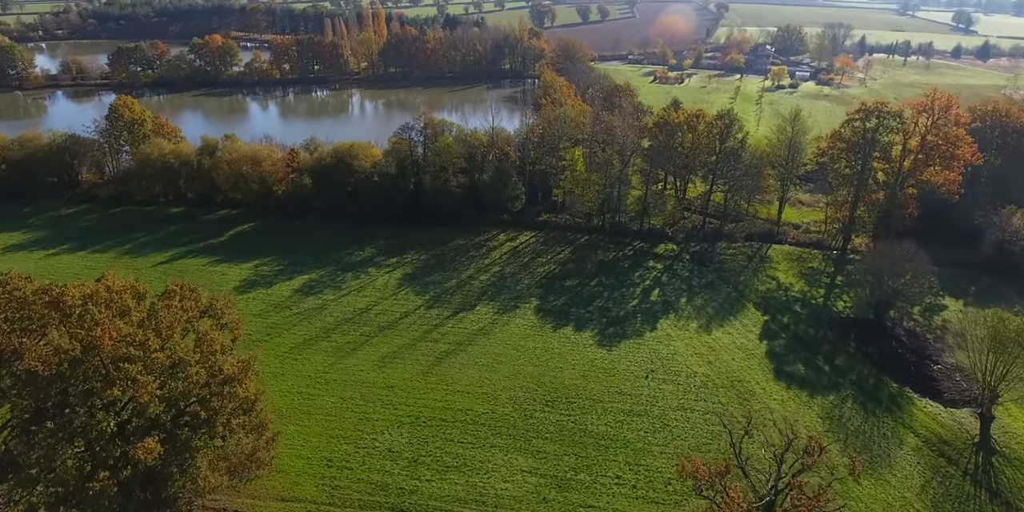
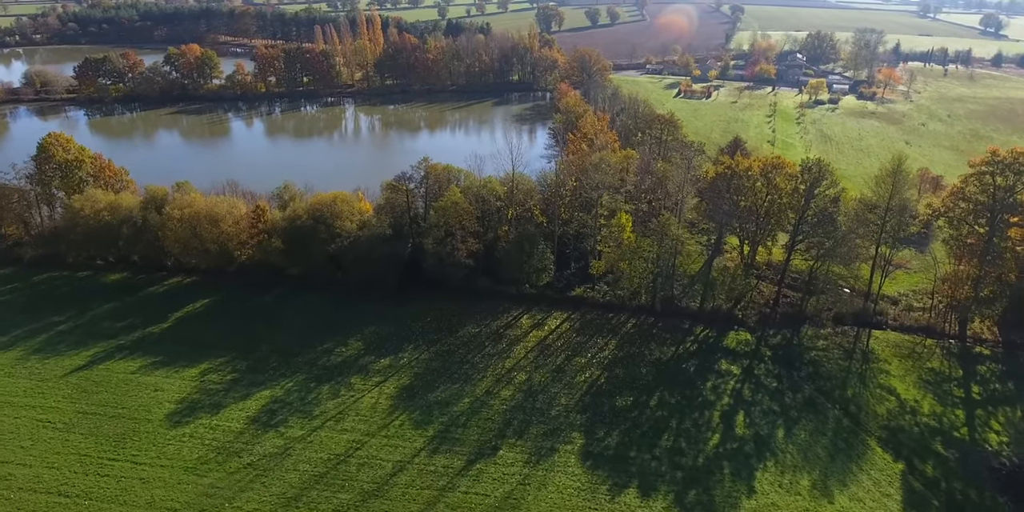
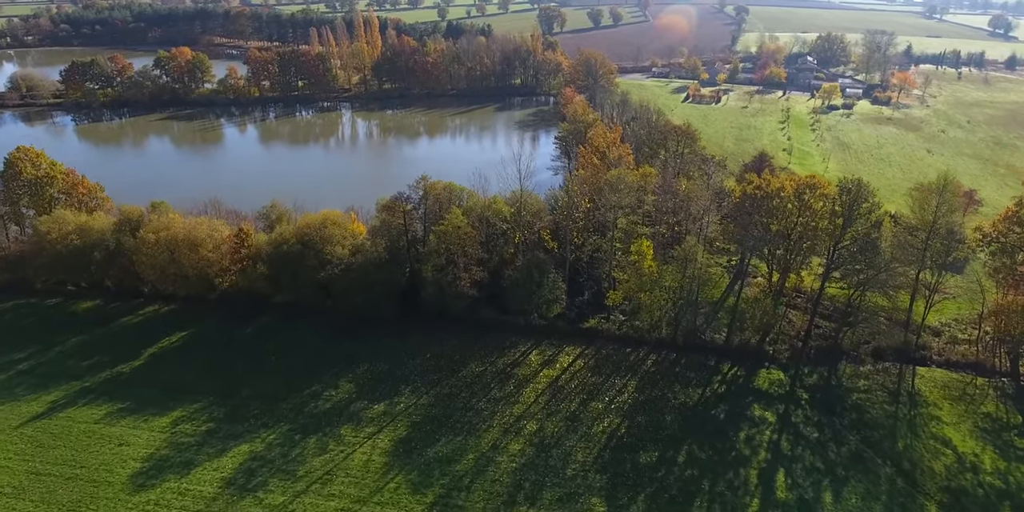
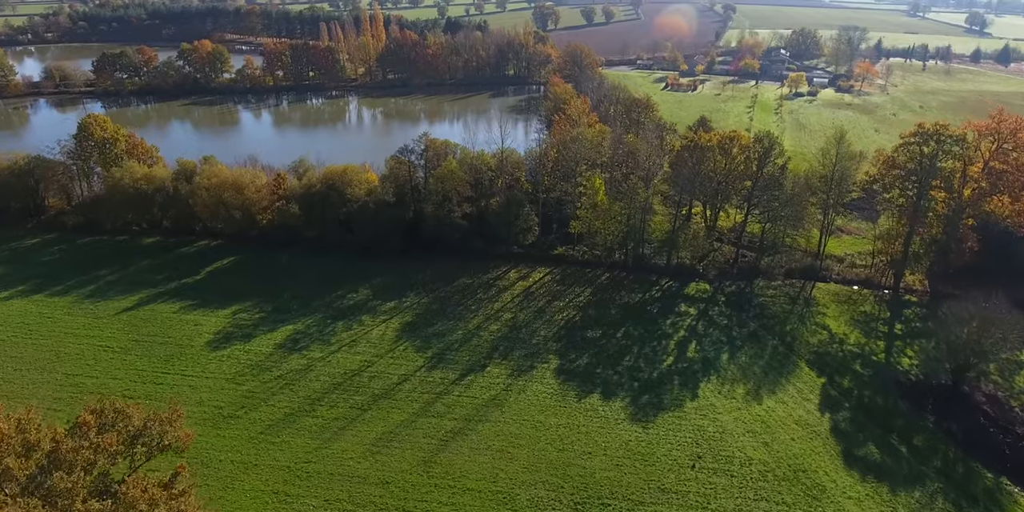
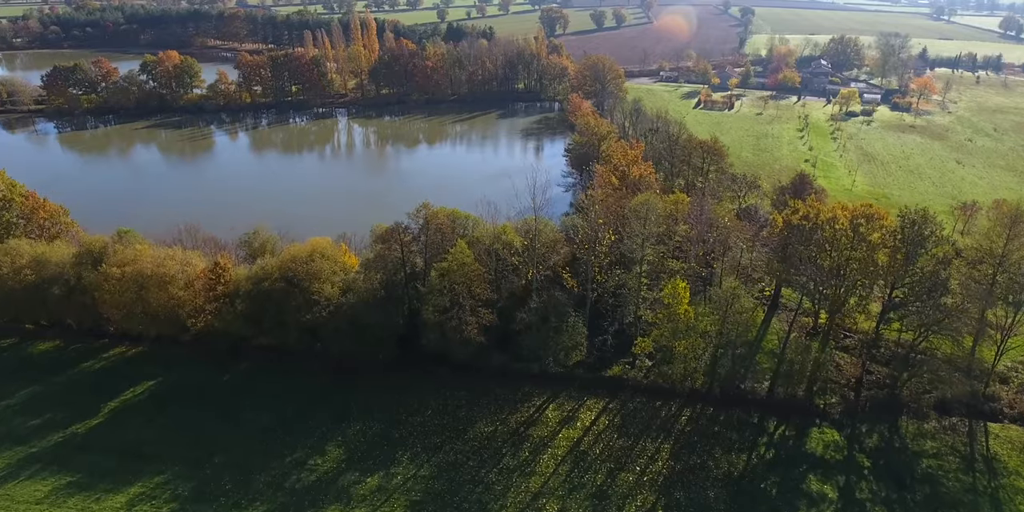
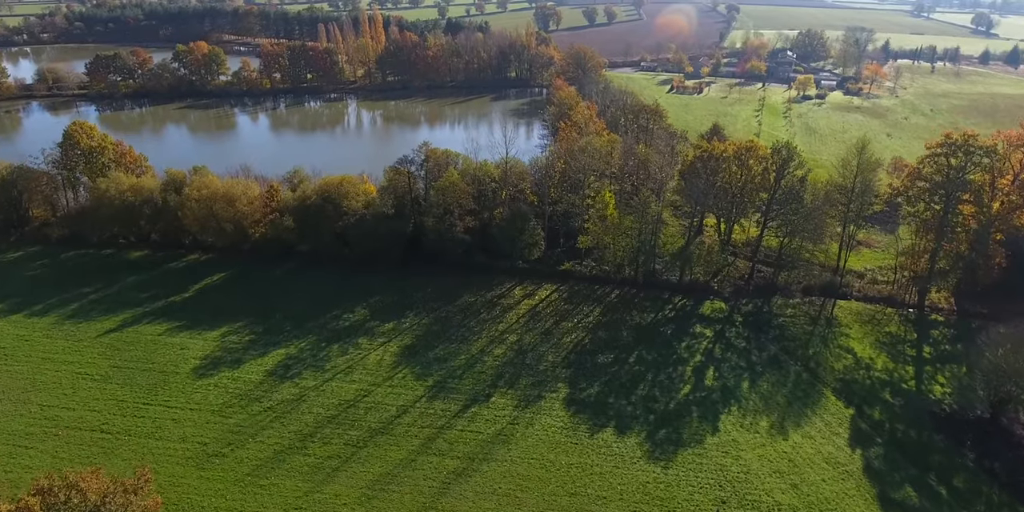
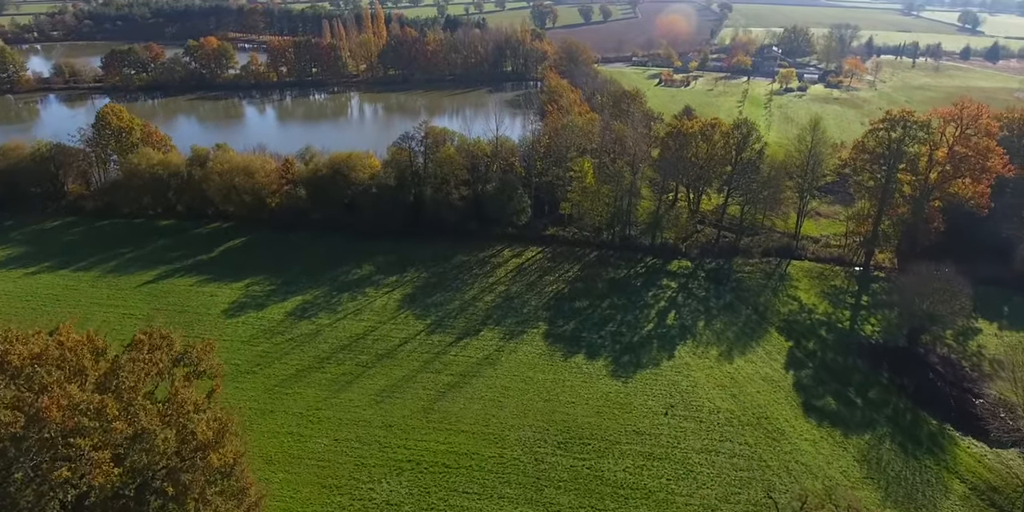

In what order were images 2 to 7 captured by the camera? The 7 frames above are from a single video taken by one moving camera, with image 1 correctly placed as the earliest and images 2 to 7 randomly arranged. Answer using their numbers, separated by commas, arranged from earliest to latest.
7, 4, 6, 2, 3, 5
